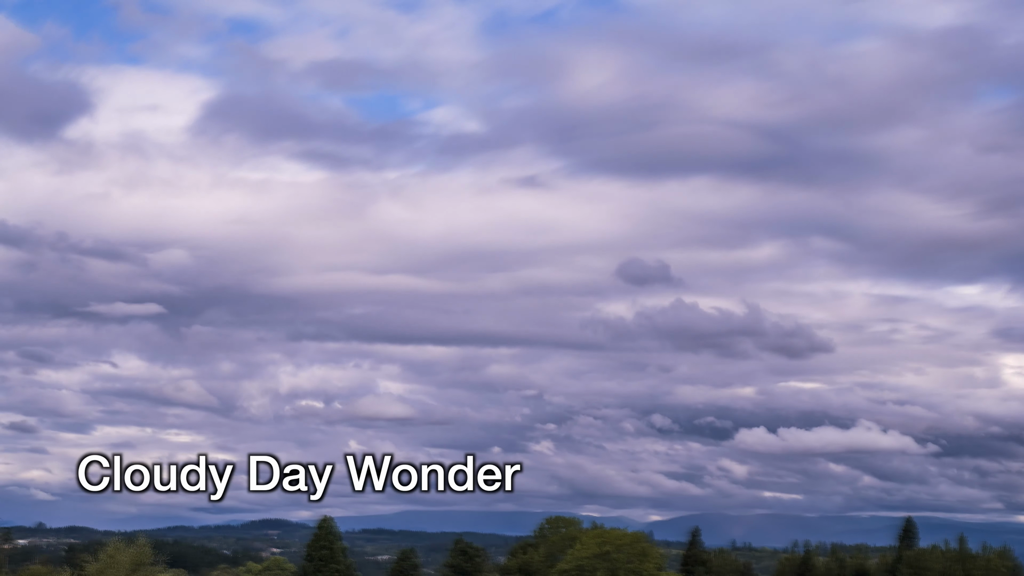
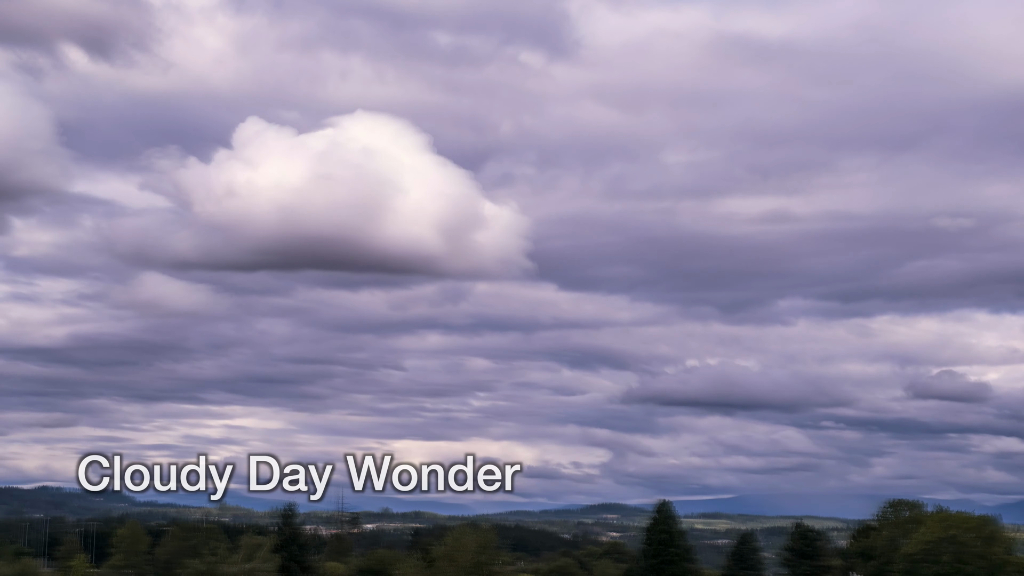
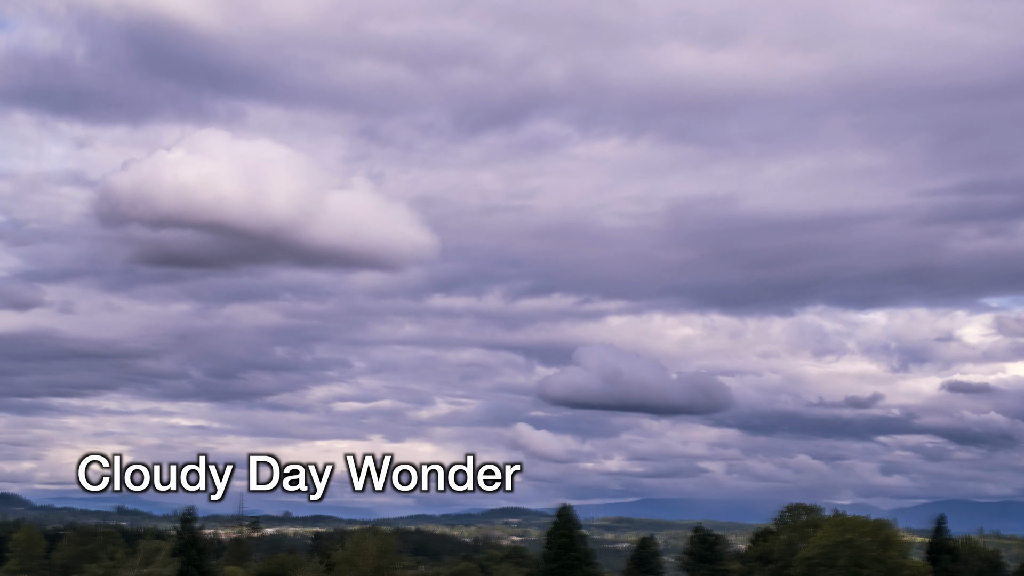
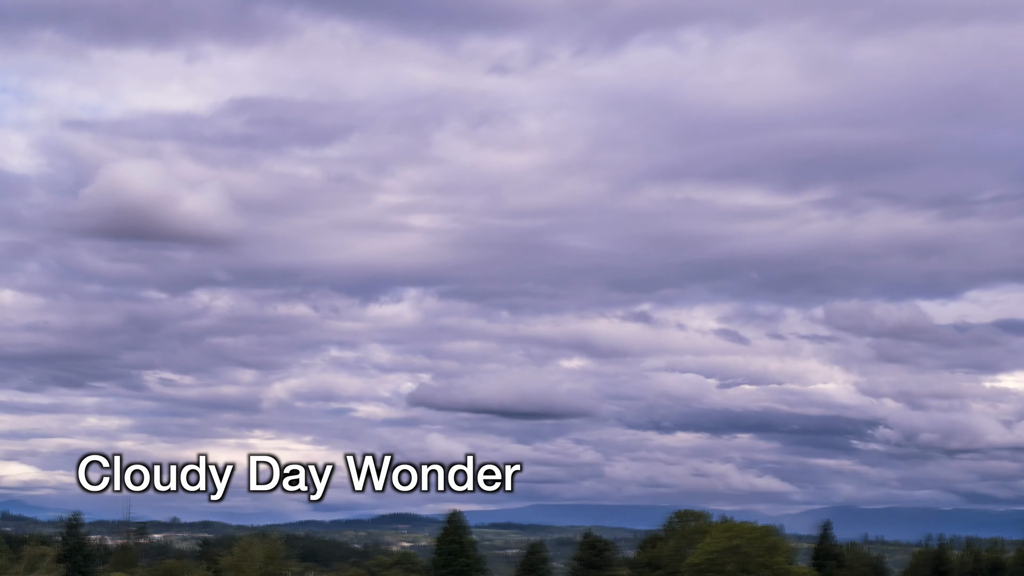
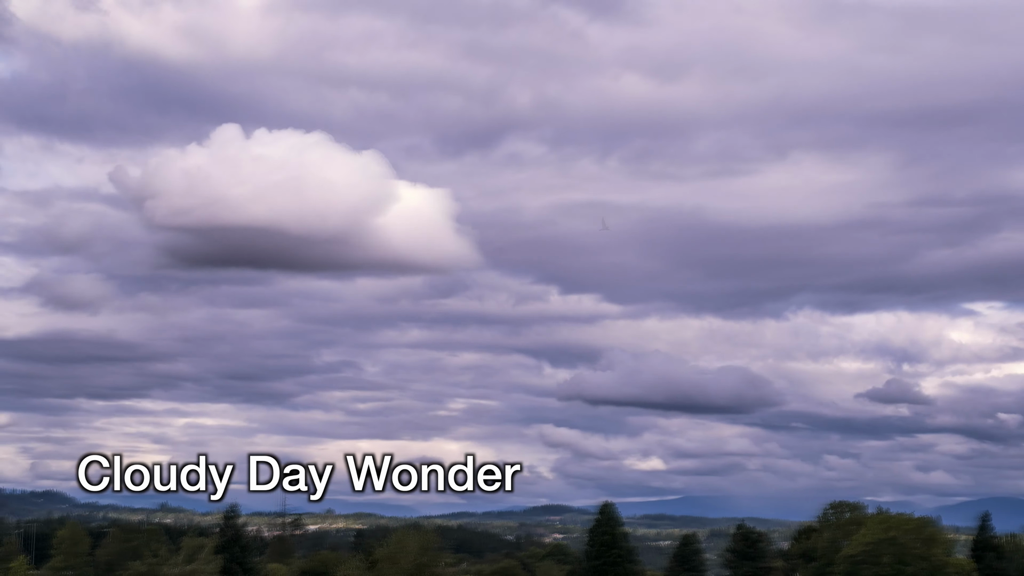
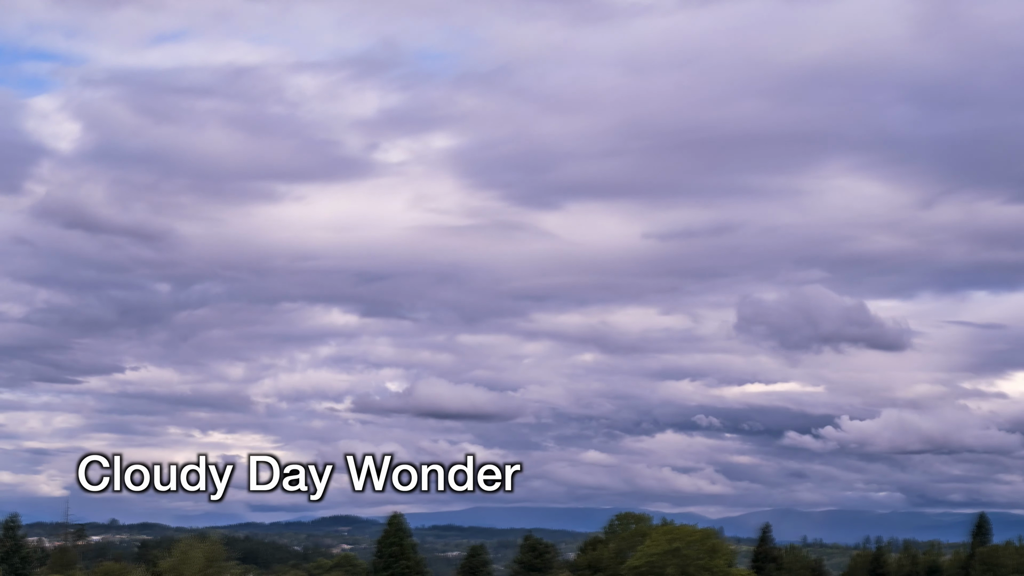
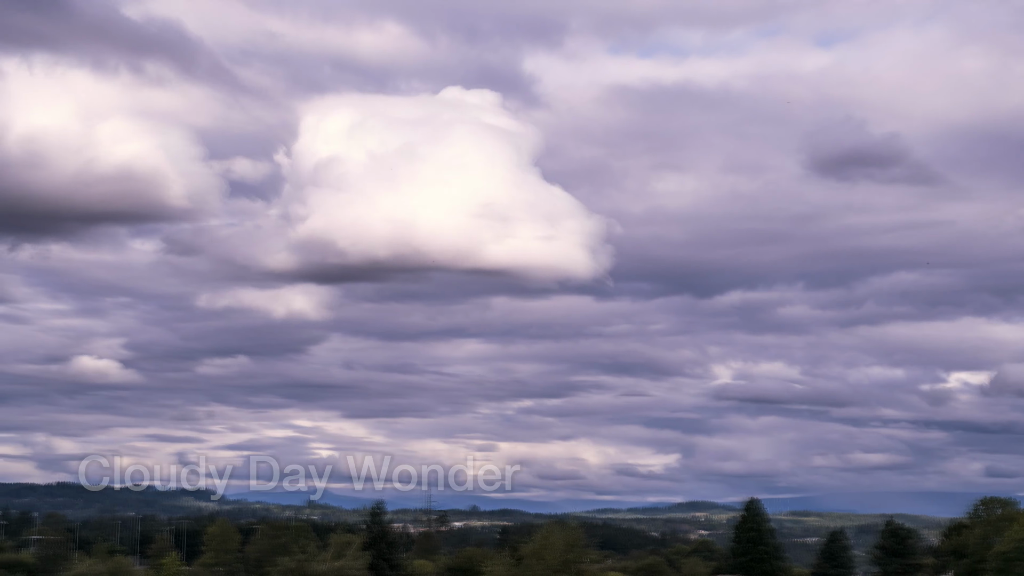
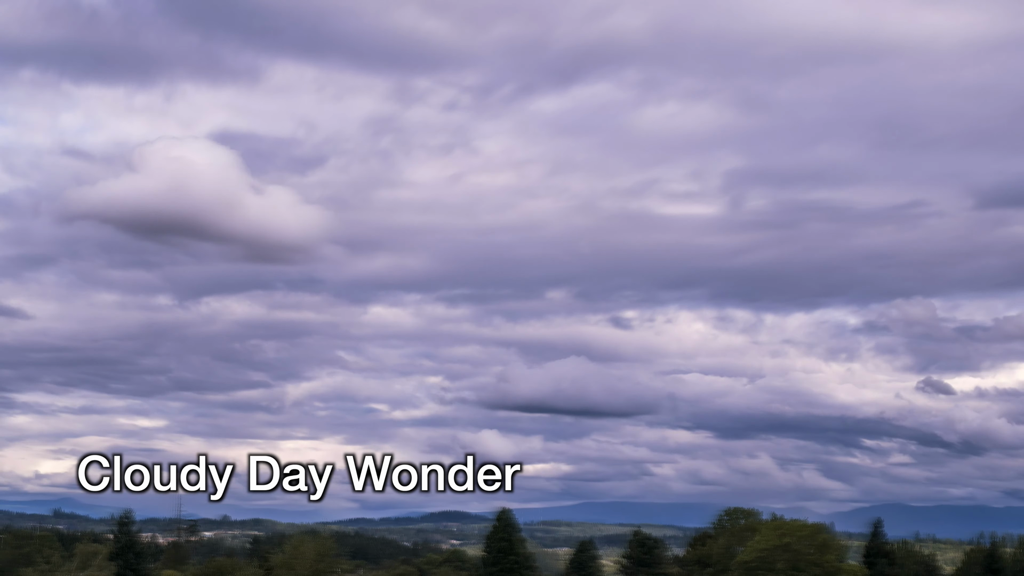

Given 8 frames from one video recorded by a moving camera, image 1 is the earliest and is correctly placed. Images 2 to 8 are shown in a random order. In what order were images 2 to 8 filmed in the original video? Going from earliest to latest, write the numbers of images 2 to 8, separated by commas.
6, 4, 8, 3, 5, 2, 7
